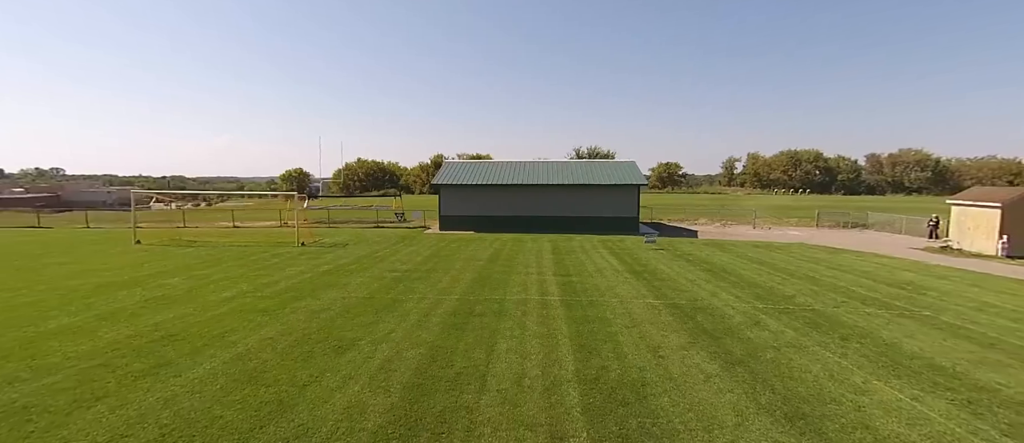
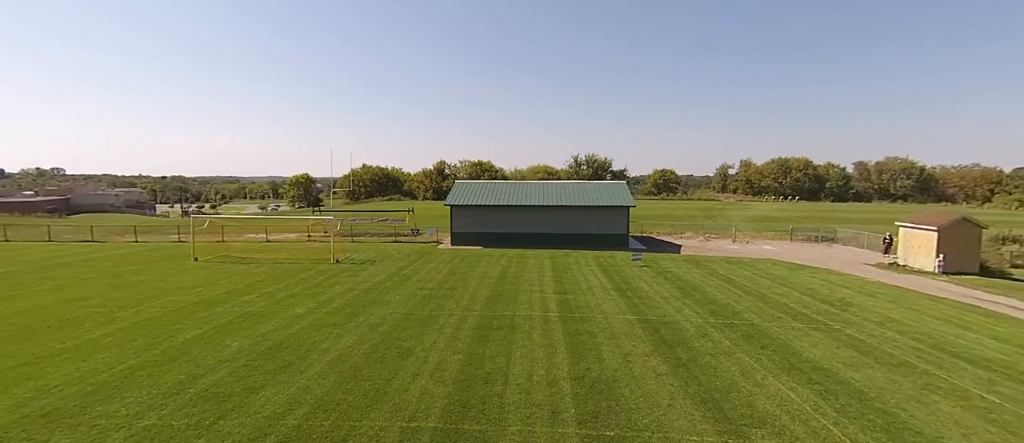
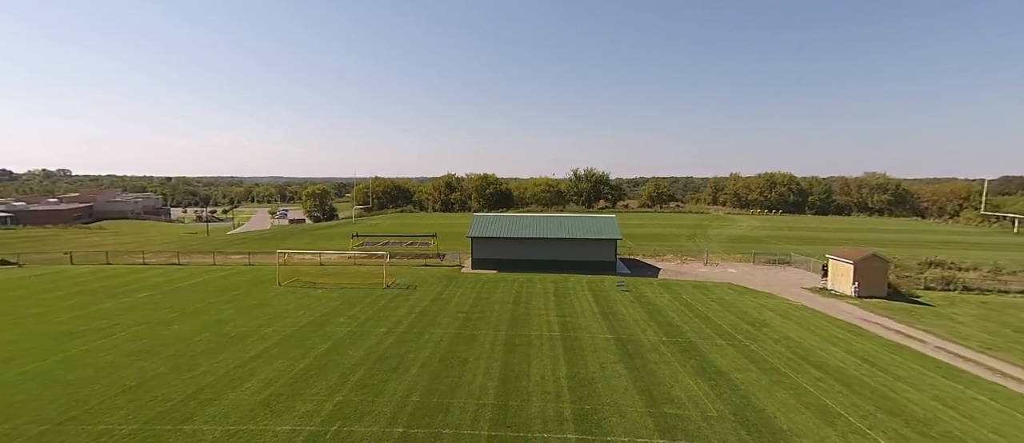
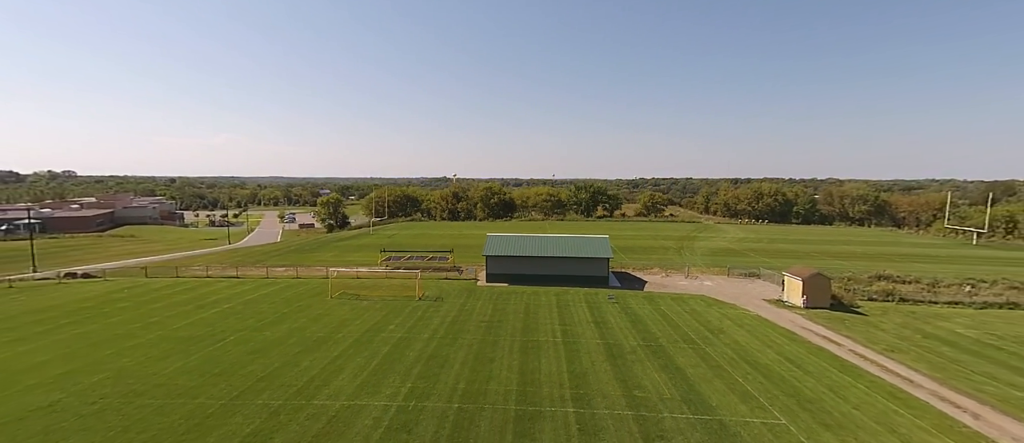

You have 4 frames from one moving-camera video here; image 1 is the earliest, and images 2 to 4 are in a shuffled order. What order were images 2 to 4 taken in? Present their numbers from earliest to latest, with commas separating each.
2, 3, 4
